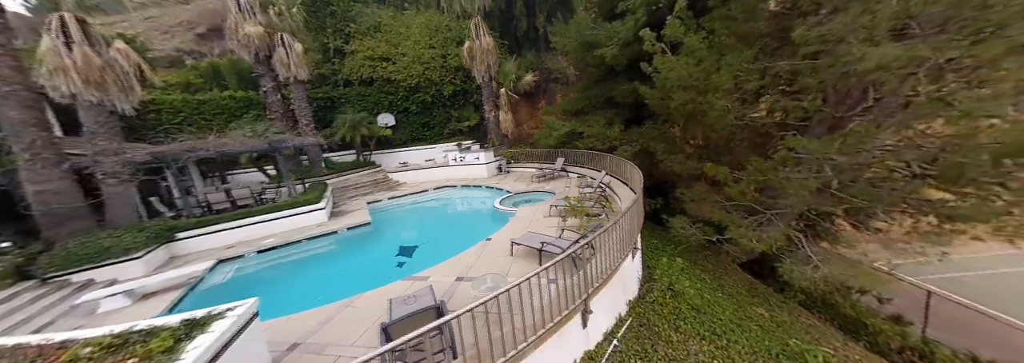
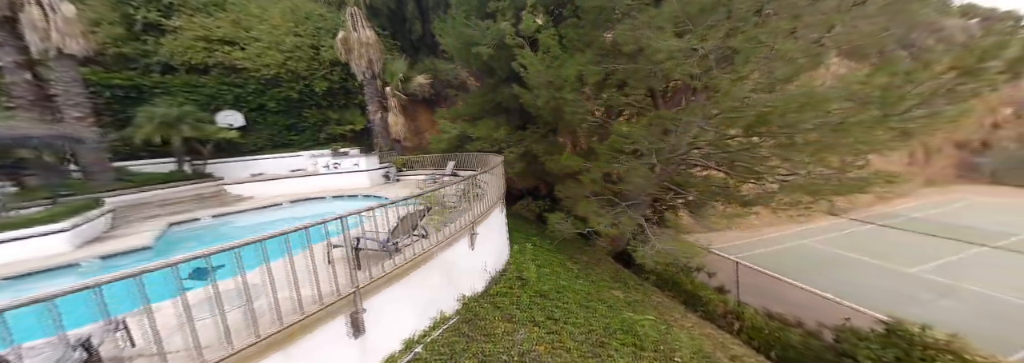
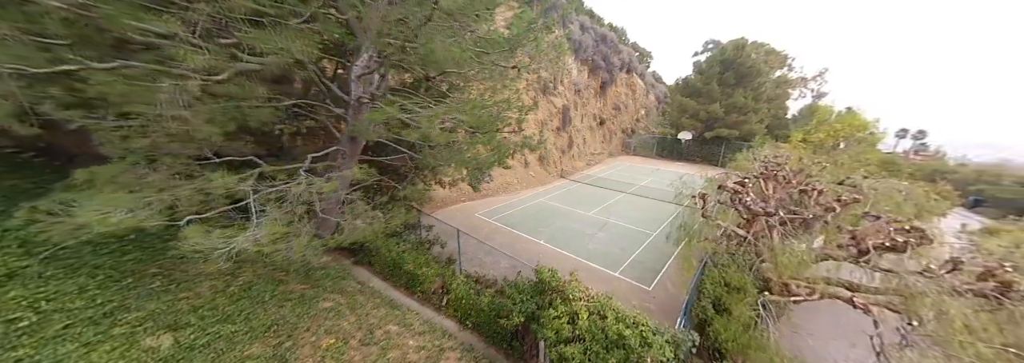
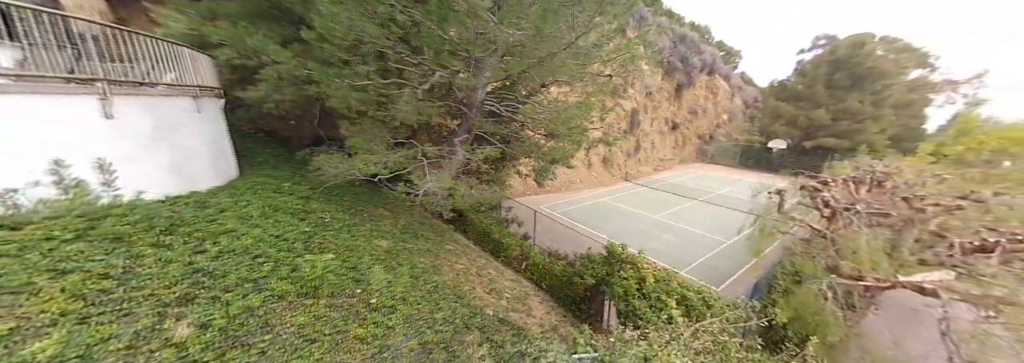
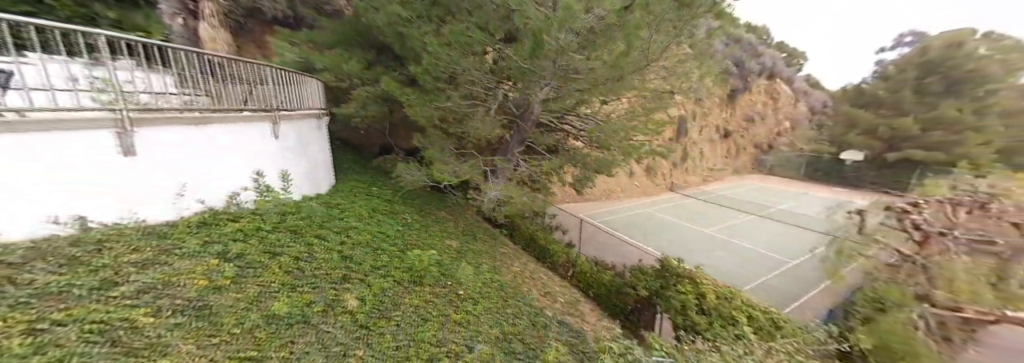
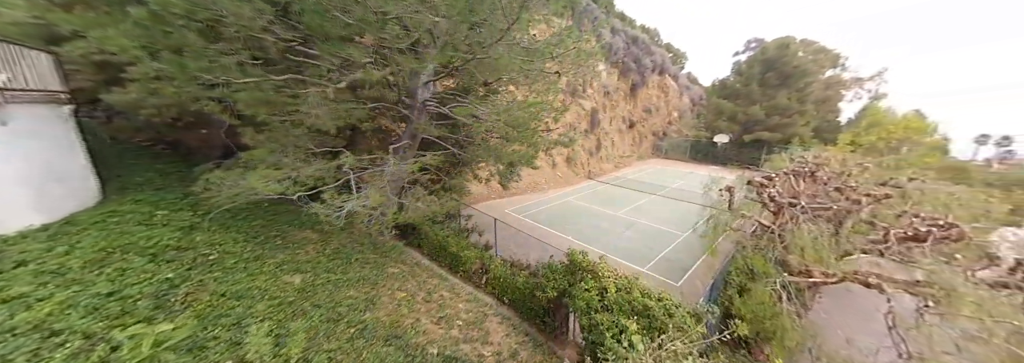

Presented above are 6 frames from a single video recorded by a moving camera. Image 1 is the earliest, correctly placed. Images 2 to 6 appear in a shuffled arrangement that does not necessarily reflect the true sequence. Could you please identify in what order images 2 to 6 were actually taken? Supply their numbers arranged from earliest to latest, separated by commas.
2, 5, 4, 6, 3
